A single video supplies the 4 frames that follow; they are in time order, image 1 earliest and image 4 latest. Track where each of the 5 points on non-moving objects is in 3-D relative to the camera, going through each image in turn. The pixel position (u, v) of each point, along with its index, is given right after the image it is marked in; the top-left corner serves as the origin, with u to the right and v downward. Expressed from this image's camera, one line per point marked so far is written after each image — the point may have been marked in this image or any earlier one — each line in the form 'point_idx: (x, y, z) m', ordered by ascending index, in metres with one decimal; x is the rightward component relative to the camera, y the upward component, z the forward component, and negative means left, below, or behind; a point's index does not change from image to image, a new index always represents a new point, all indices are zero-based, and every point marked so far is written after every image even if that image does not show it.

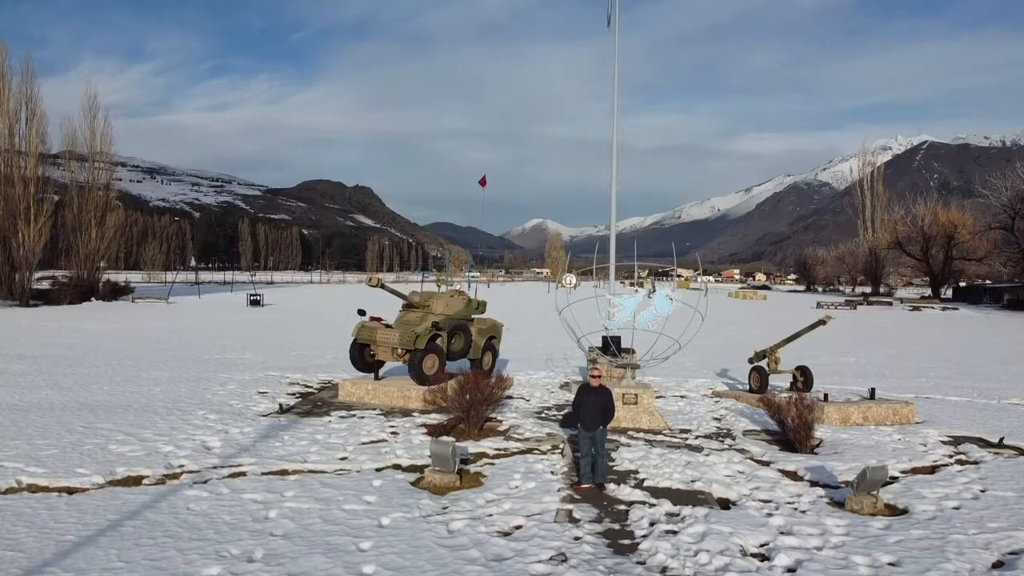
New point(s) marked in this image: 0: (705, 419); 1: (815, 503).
0: (+1.5, -1.0, +10.1) m
1: (+1.5, -1.1, +6.6) m
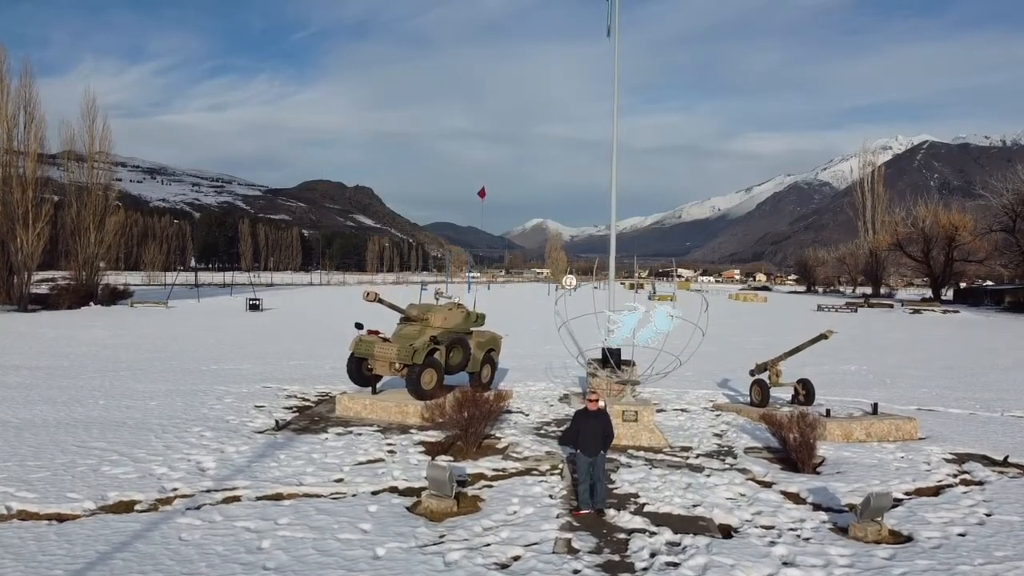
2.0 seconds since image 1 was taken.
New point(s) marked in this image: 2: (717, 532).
0: (+1.4, -1.1, +10.0) m
1: (+1.5, -1.2, +6.5) m
2: (+1.0, -1.2, +6.3) m
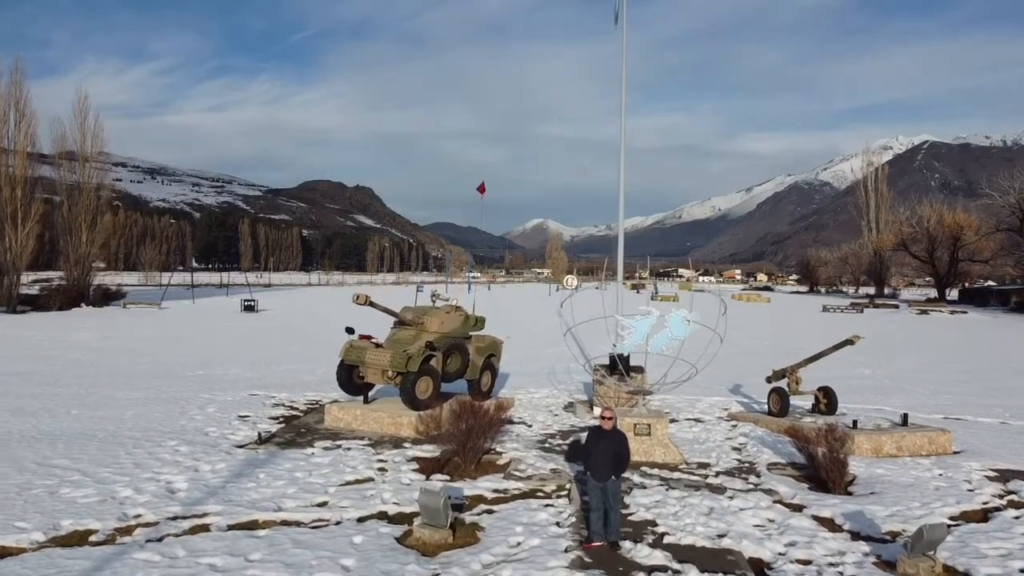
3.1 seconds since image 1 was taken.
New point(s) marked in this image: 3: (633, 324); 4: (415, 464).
0: (+1.5, -1.1, +9.3) m
1: (+1.5, -1.2, +5.8) m
2: (+1.0, -1.2, +5.6) m
3: (+0.8, -0.2, +8.4) m
4: (-0.6, -1.1, +8.5) m
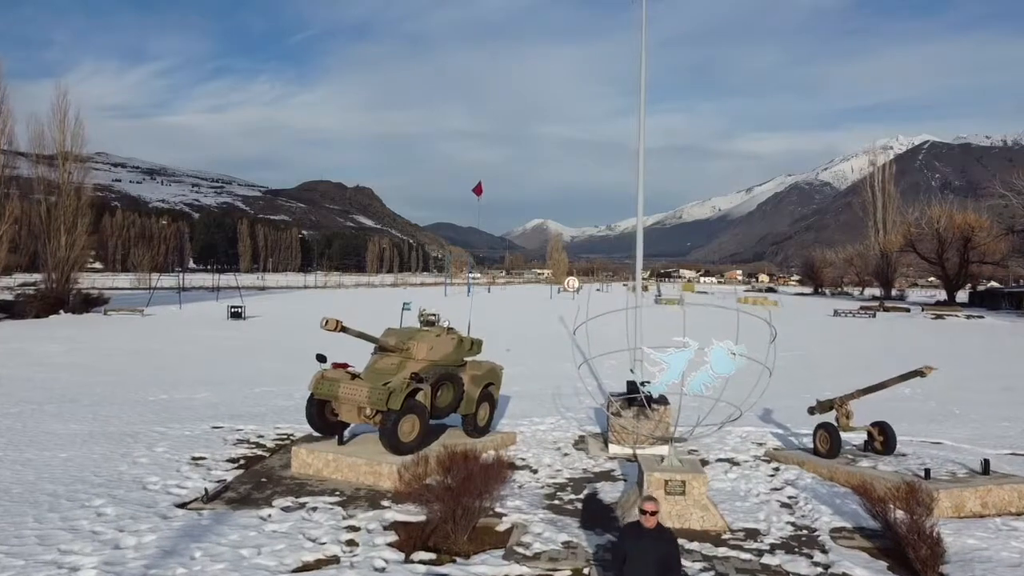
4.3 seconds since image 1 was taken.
0: (+1.5, -1.2, +7.6) m
1: (+1.5, -1.3, +4.1) m
2: (+1.0, -1.3, +3.9) m
3: (+0.8, -0.4, +6.8) m
4: (-0.6, -1.2, +6.8) m
